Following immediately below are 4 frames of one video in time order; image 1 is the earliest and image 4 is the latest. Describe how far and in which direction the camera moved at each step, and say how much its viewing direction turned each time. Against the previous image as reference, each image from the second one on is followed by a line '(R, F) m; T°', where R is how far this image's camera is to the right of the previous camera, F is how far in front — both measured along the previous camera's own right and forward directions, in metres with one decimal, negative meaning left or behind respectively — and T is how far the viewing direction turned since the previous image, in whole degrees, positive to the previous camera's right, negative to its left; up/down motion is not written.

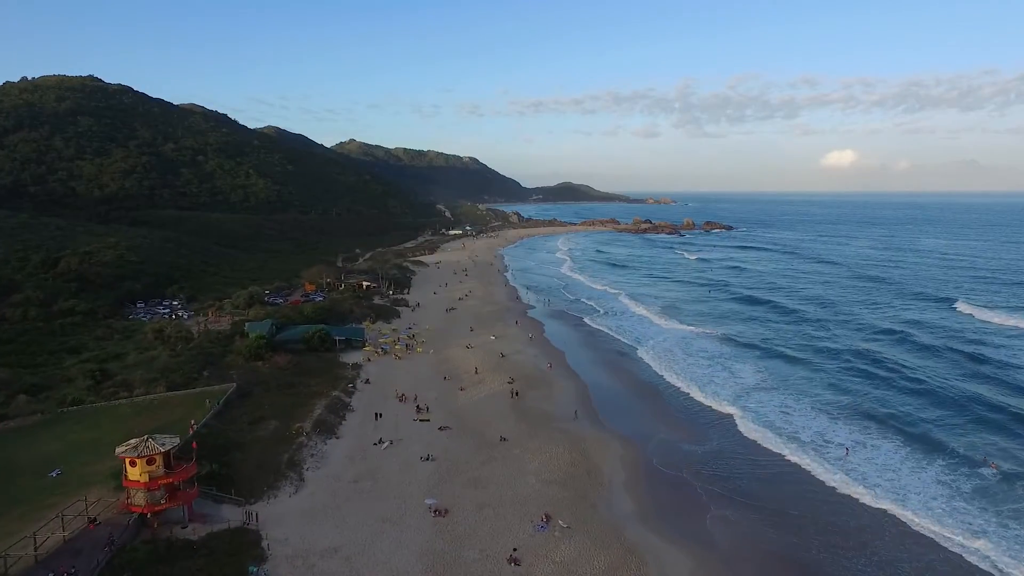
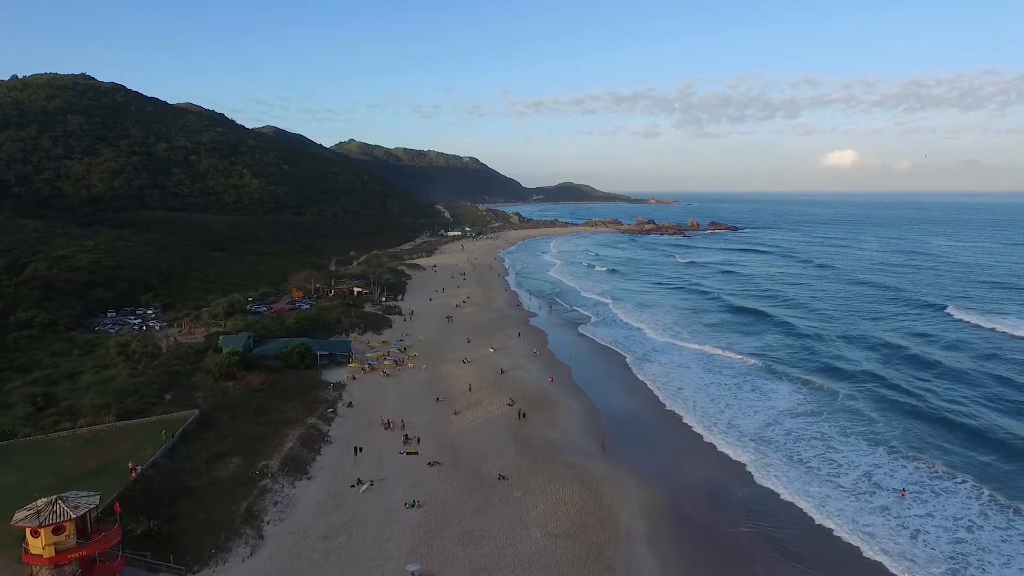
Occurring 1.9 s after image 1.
(0.0, +3.1) m; 0°
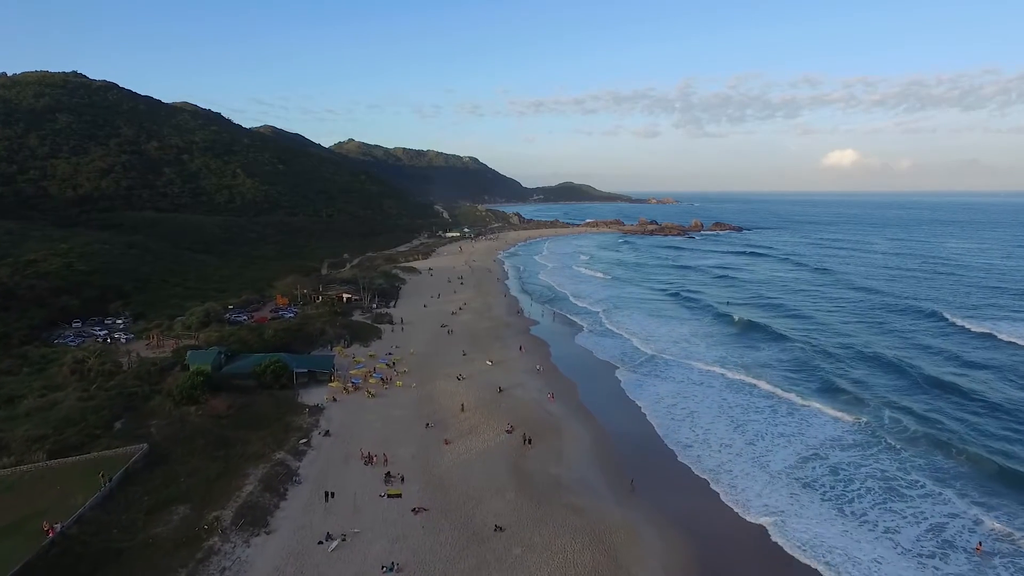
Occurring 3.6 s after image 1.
(0.0, +3.1) m; 0°
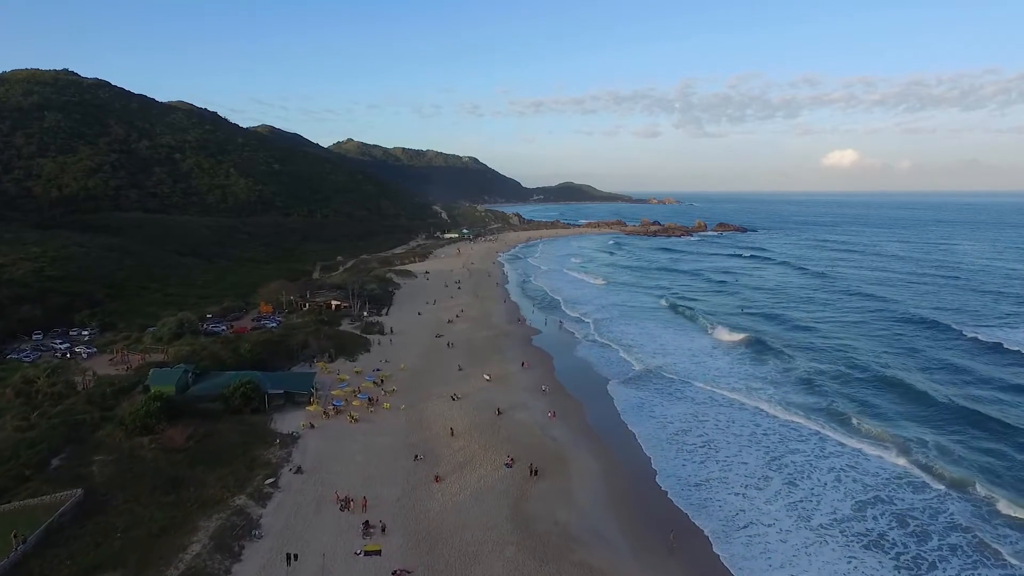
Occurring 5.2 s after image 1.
(0.0, +3.0) m; 0°
